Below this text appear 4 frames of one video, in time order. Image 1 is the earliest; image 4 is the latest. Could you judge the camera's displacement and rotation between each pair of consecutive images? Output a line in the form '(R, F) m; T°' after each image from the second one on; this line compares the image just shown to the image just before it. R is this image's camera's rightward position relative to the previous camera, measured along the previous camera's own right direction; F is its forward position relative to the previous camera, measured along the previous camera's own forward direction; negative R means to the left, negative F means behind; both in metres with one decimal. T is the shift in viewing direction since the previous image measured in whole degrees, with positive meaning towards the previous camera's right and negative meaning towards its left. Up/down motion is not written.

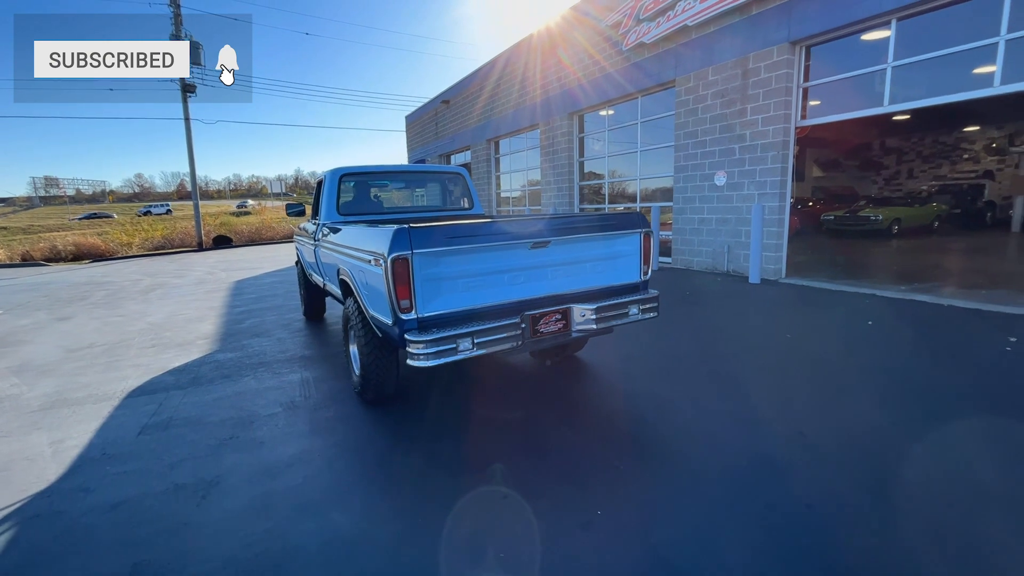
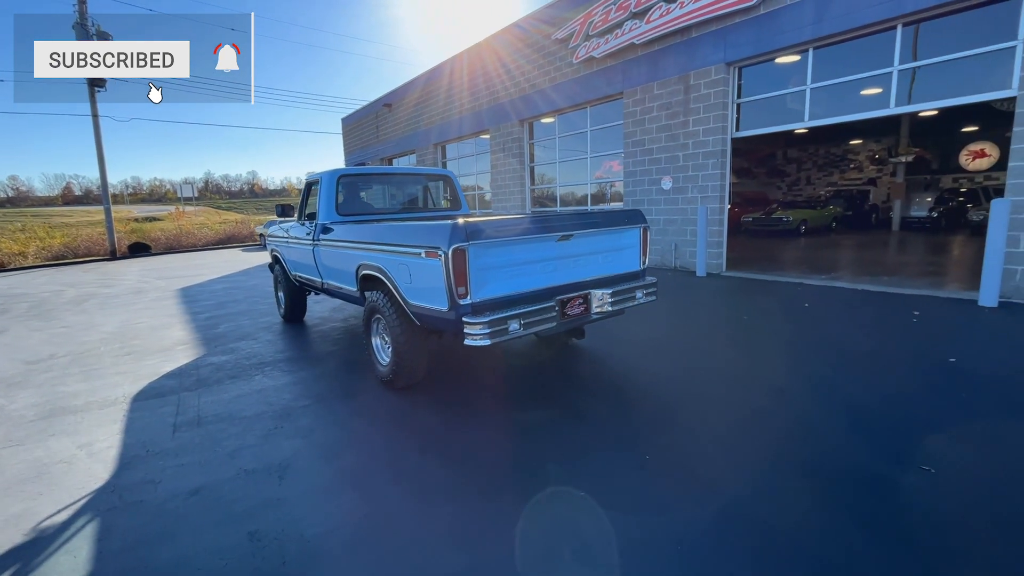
(-0.7, -0.3) m; +8°
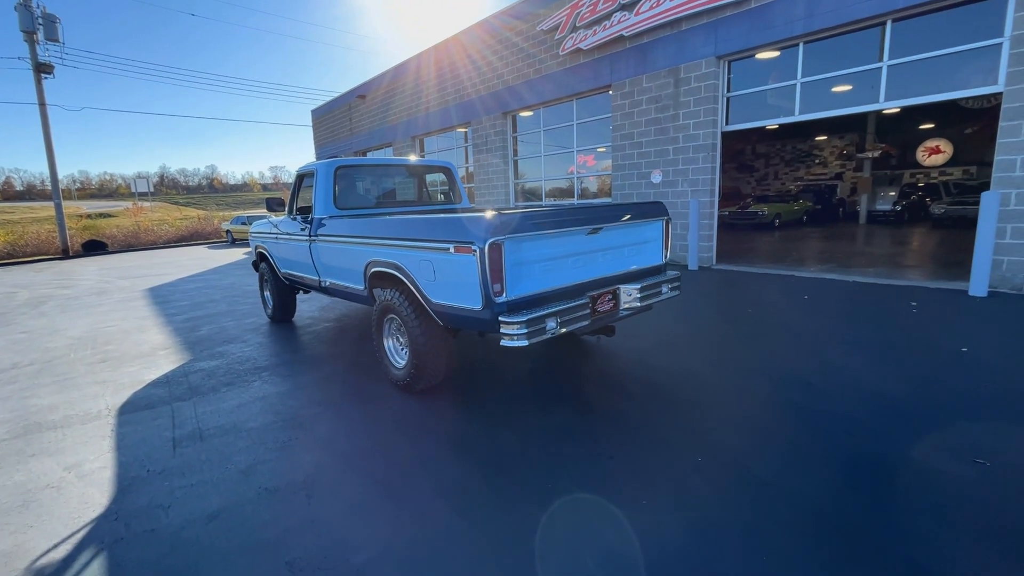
(-0.4, +0.2) m; +4°
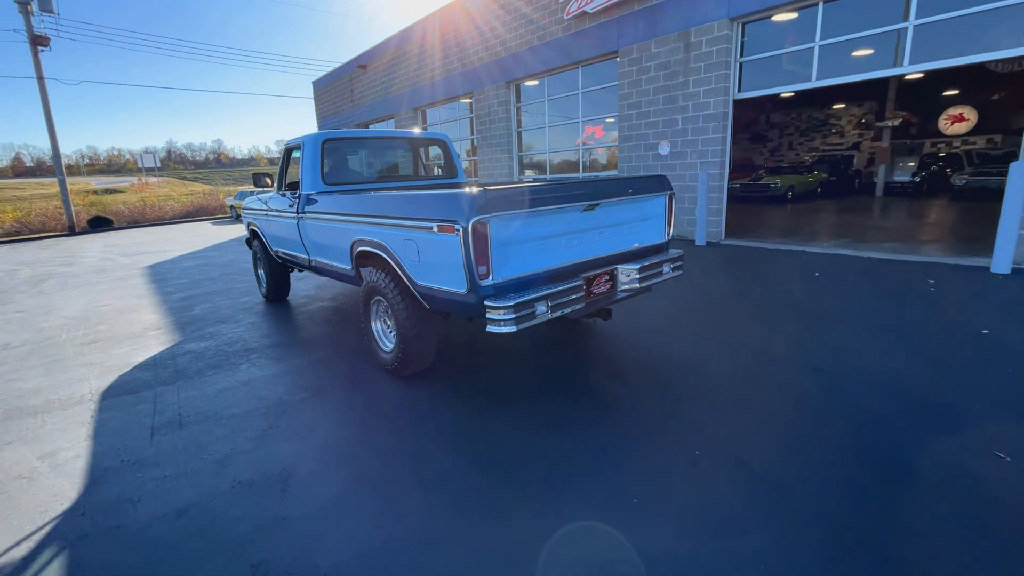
(+0.1, +0.2) m; -1°
